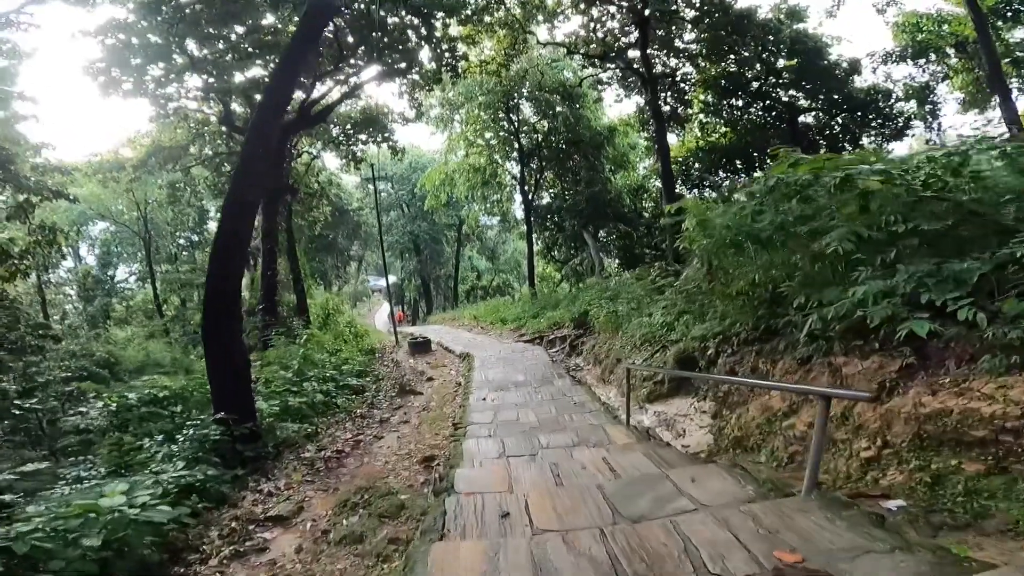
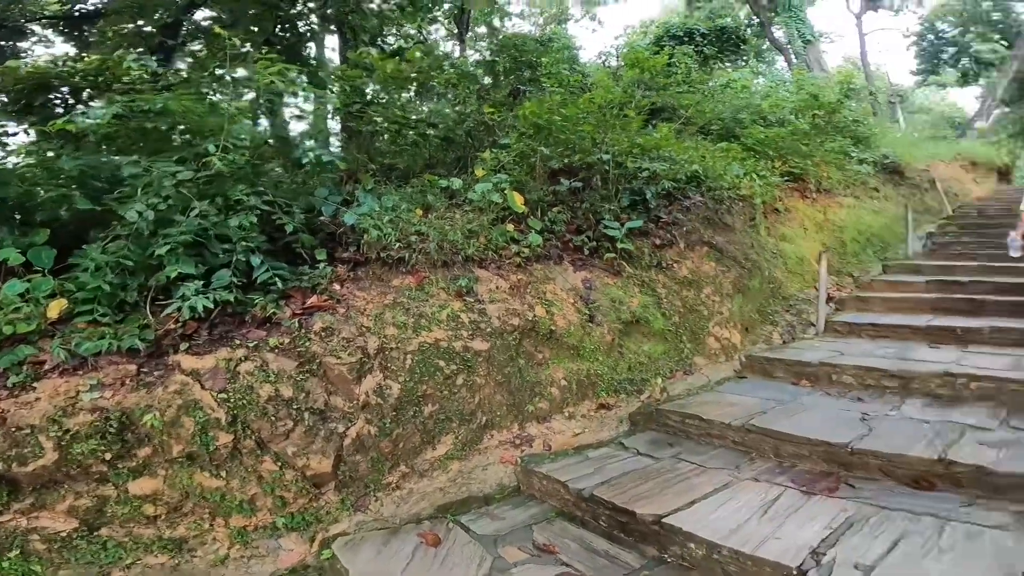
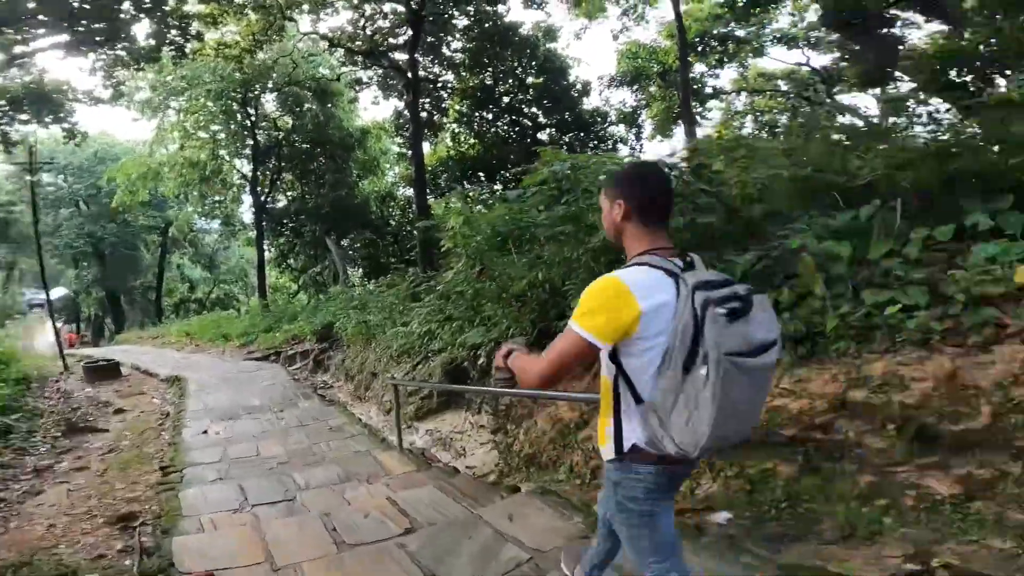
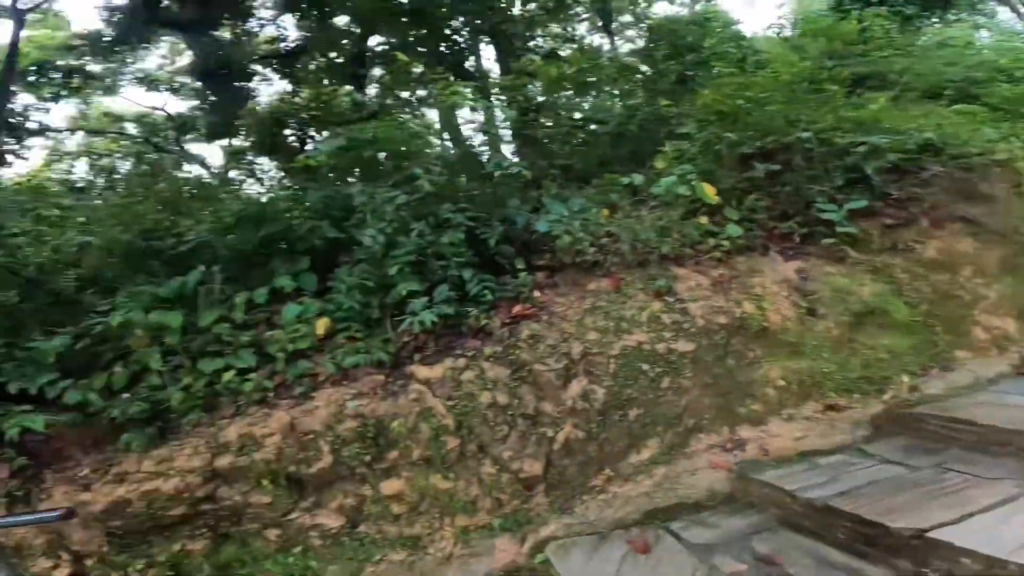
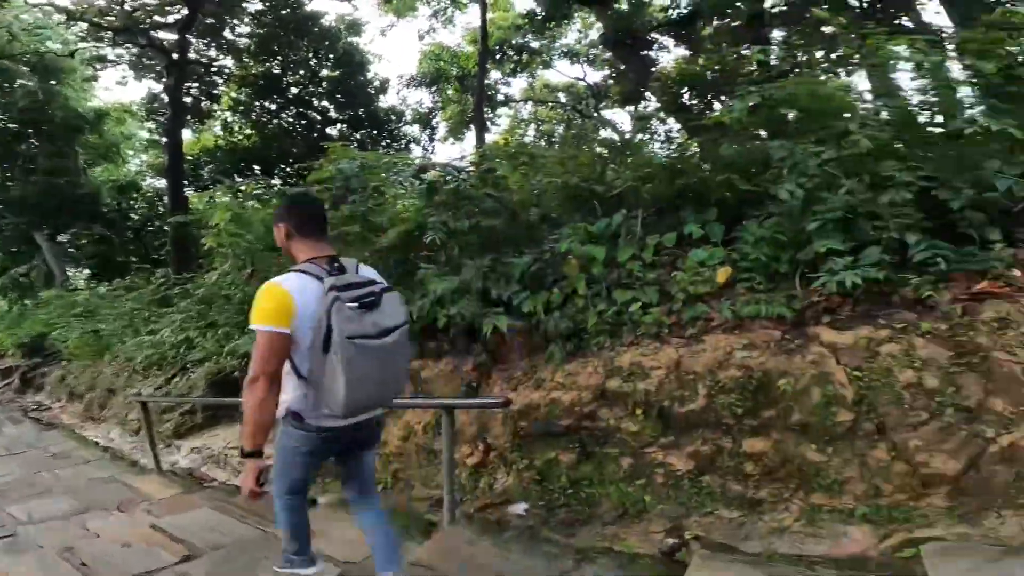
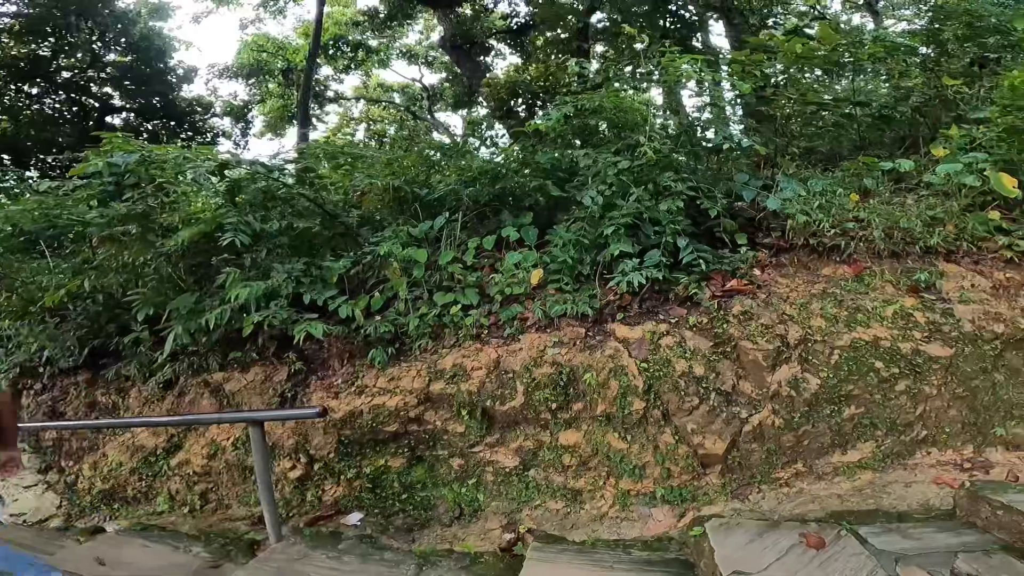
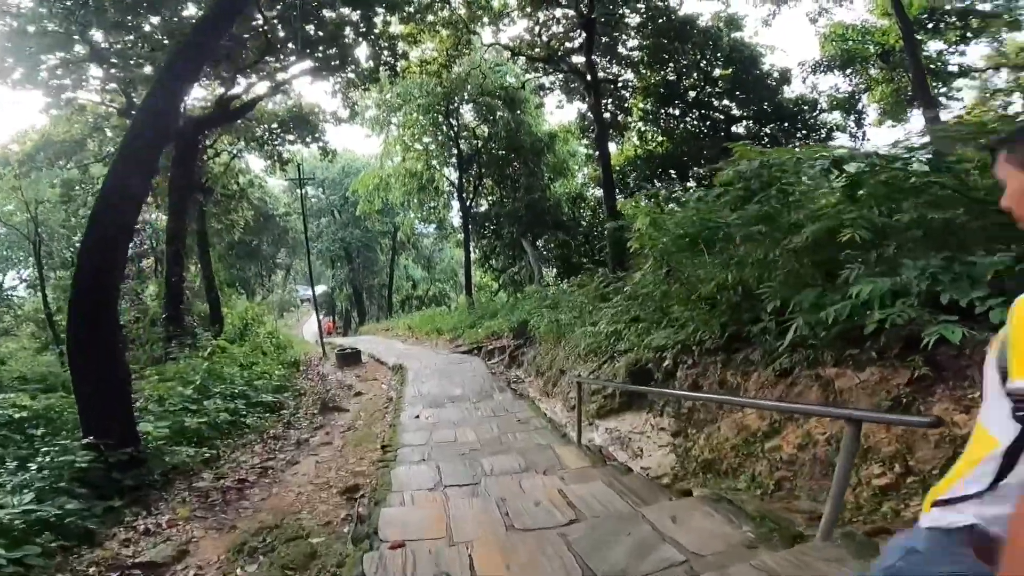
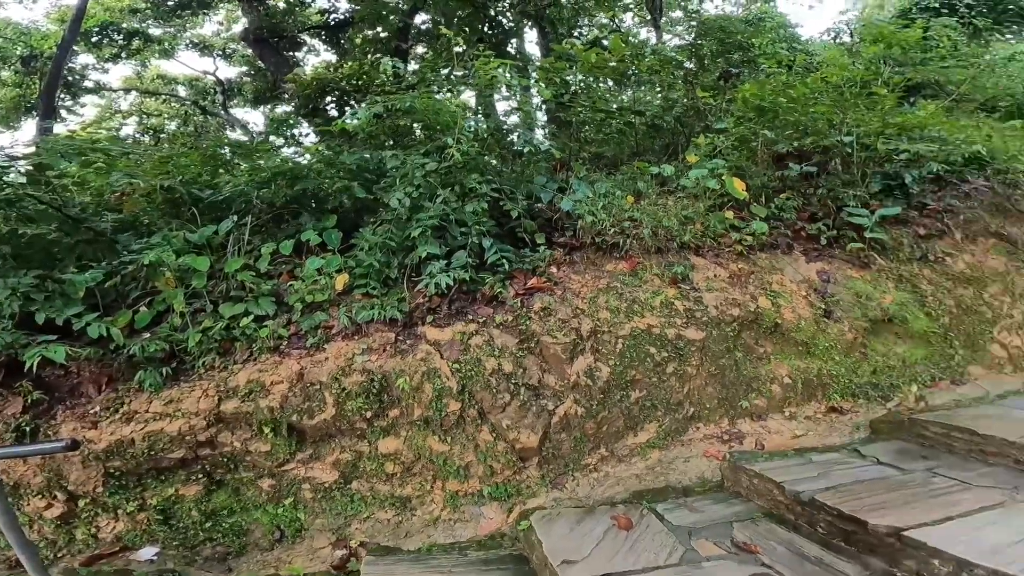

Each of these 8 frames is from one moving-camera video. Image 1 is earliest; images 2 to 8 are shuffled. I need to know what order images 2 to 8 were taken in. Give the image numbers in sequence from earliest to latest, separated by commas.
7, 3, 5, 6, 8, 2, 4
